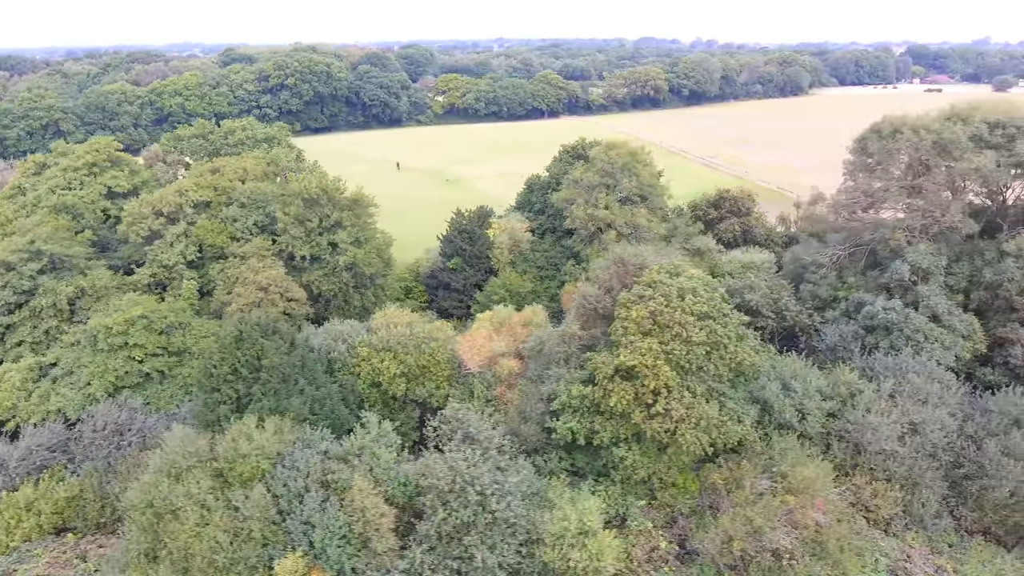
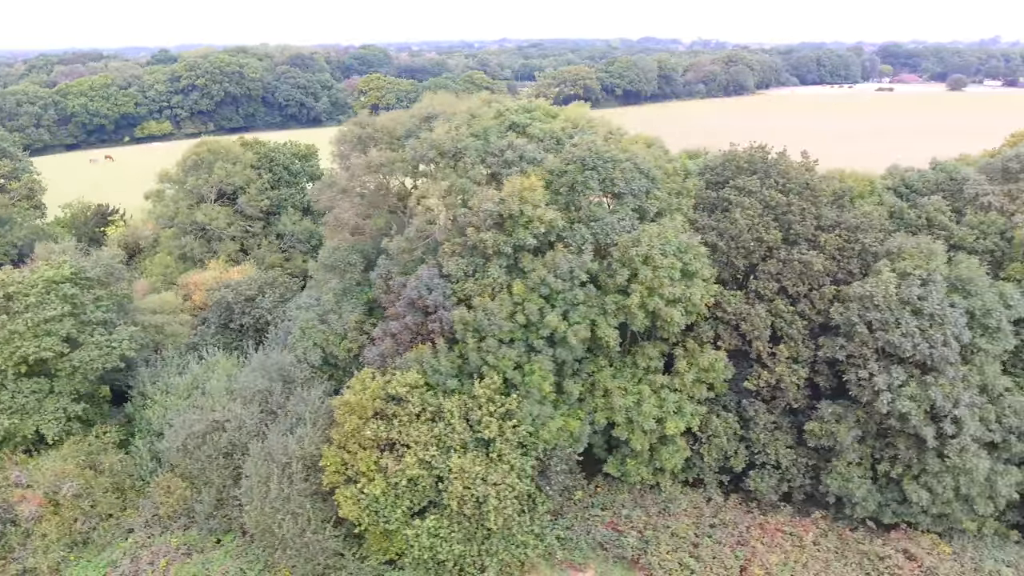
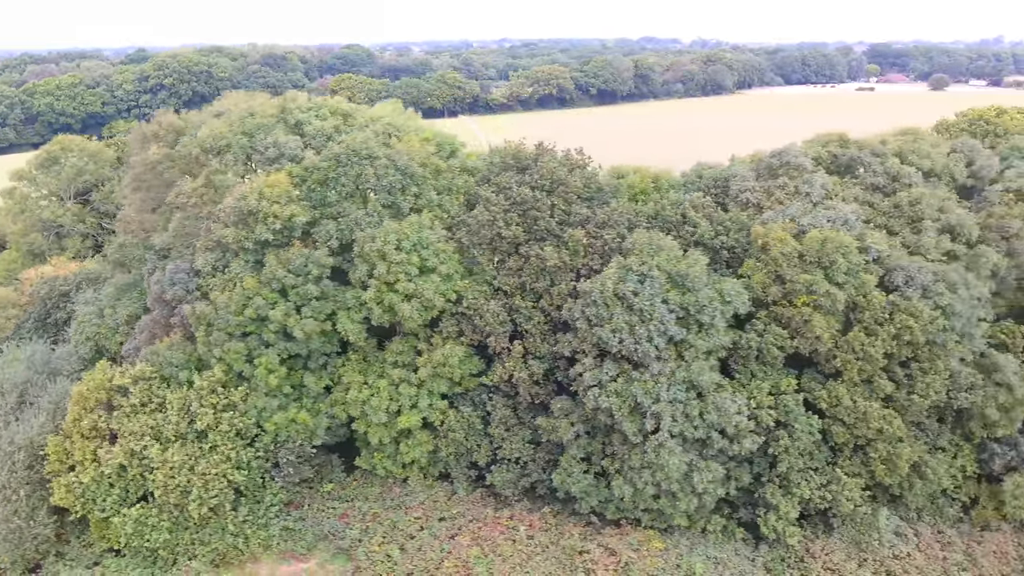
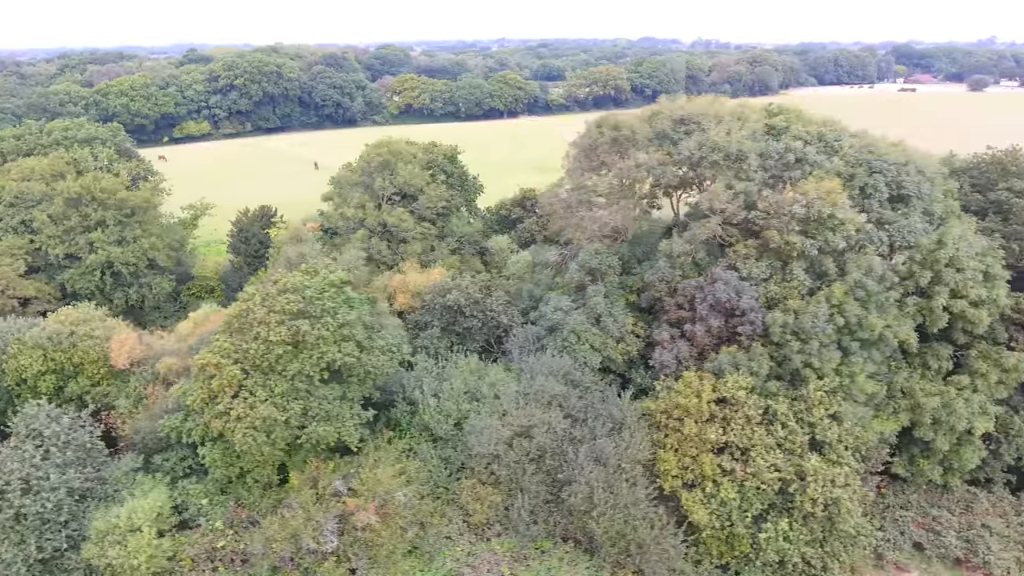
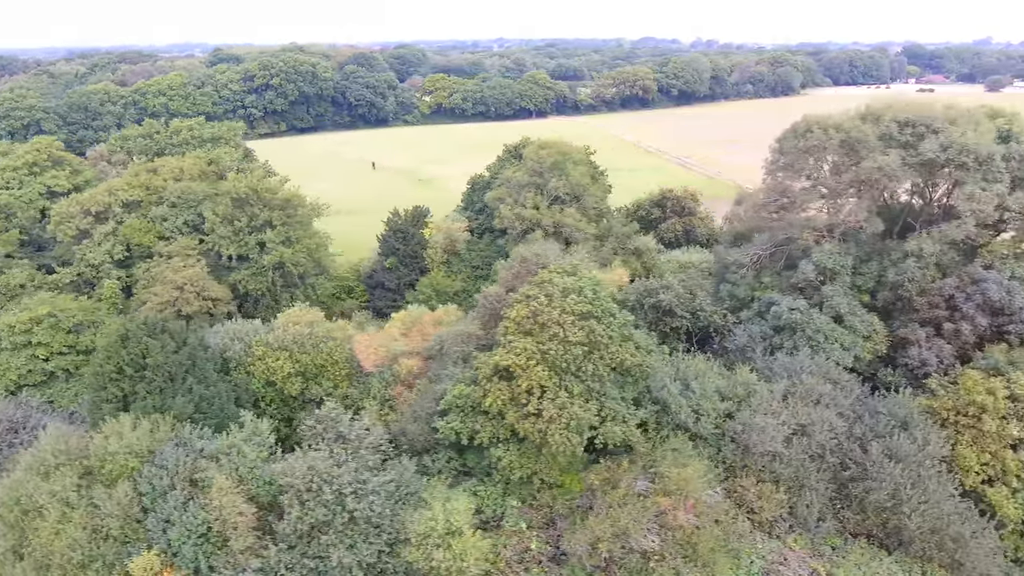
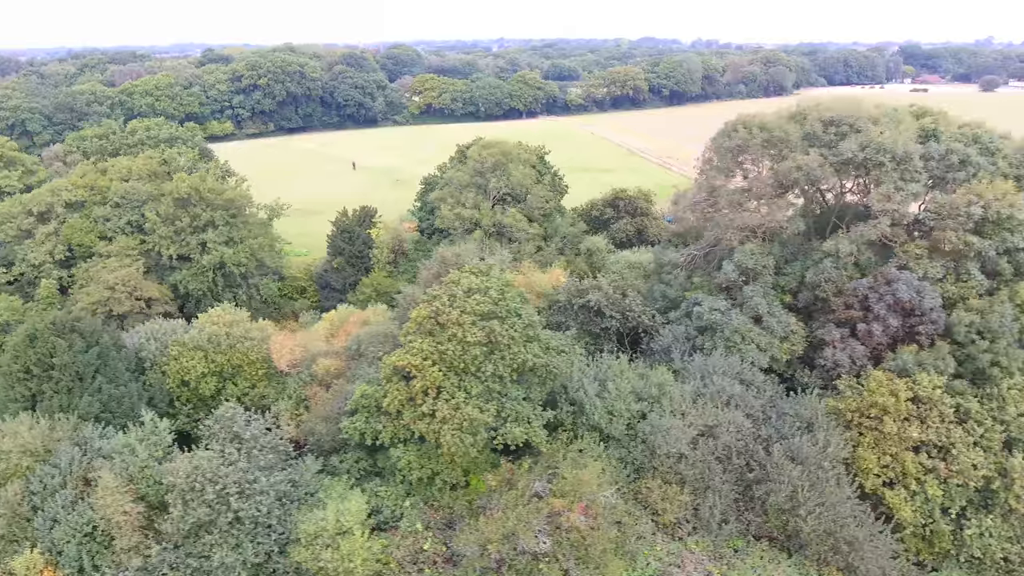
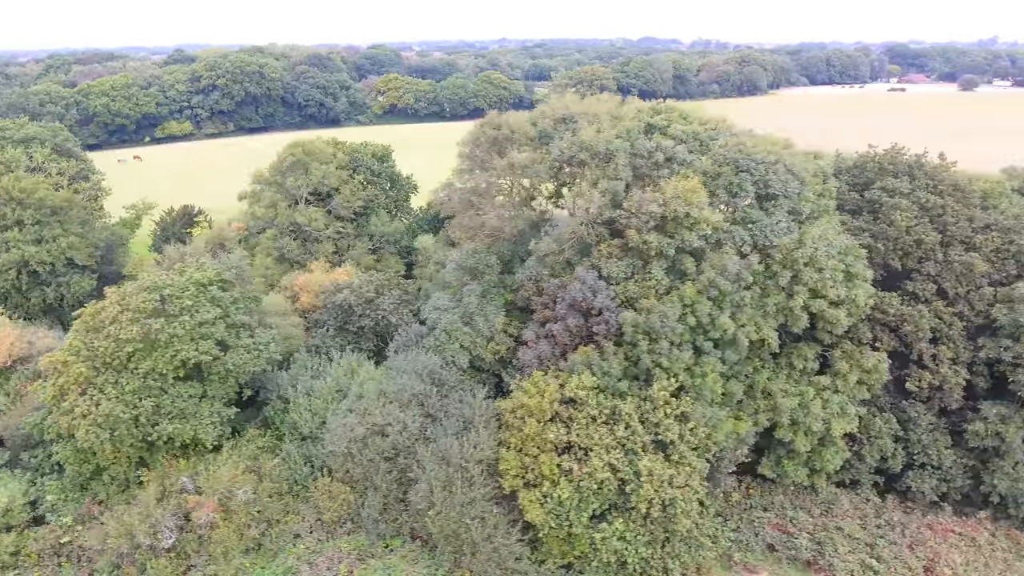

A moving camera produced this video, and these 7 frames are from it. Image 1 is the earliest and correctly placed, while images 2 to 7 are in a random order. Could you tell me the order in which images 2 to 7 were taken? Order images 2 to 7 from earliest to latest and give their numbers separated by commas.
5, 6, 4, 7, 2, 3
